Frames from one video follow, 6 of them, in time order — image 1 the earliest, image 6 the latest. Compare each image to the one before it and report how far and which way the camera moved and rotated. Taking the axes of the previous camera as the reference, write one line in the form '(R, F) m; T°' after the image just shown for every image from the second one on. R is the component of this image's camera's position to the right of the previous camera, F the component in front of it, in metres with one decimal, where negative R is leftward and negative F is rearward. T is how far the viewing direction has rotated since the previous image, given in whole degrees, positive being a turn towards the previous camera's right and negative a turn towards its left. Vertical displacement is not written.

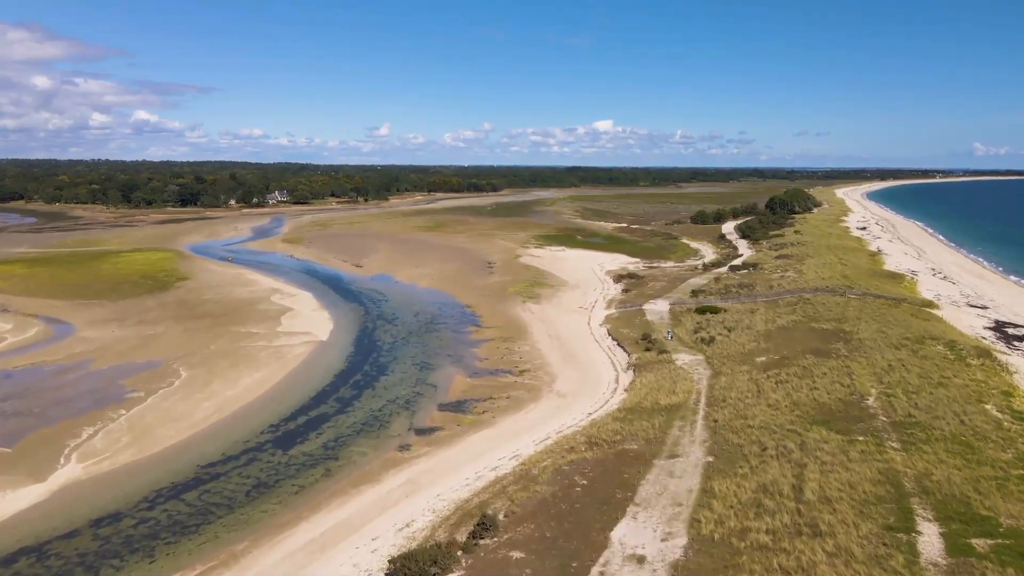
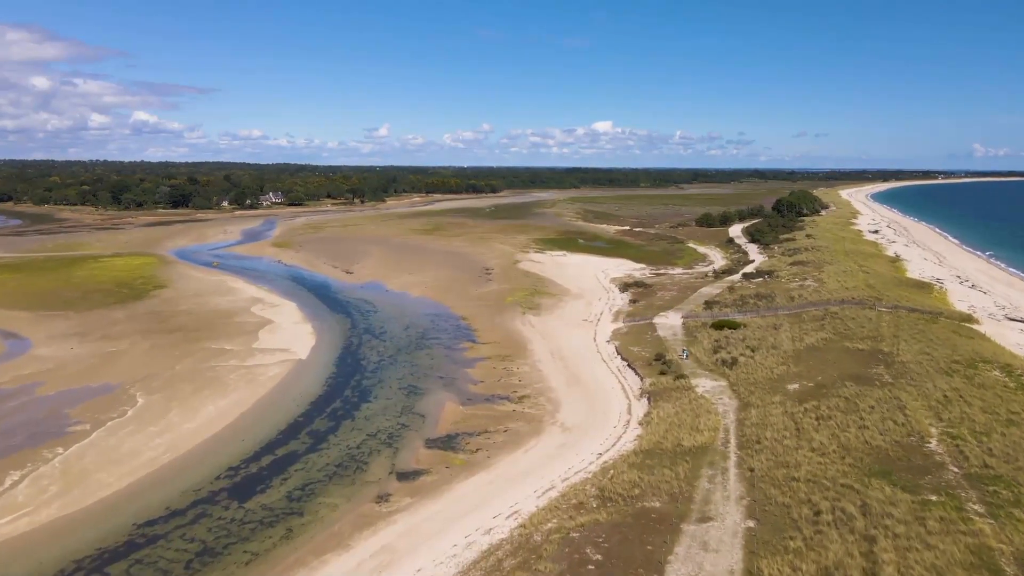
(0.0, +2.6) m; 0°
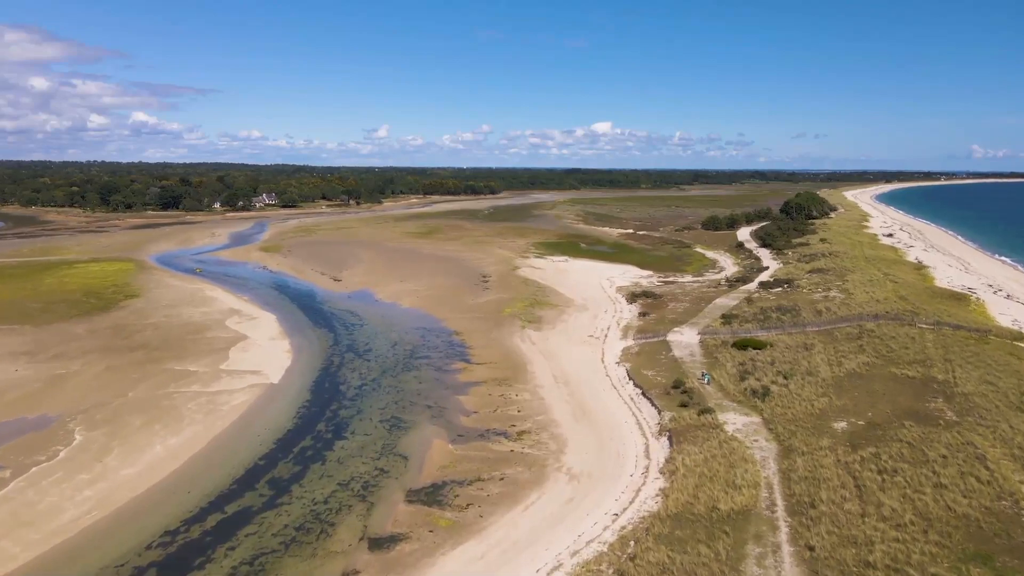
(0.0, +2.8) m; 0°
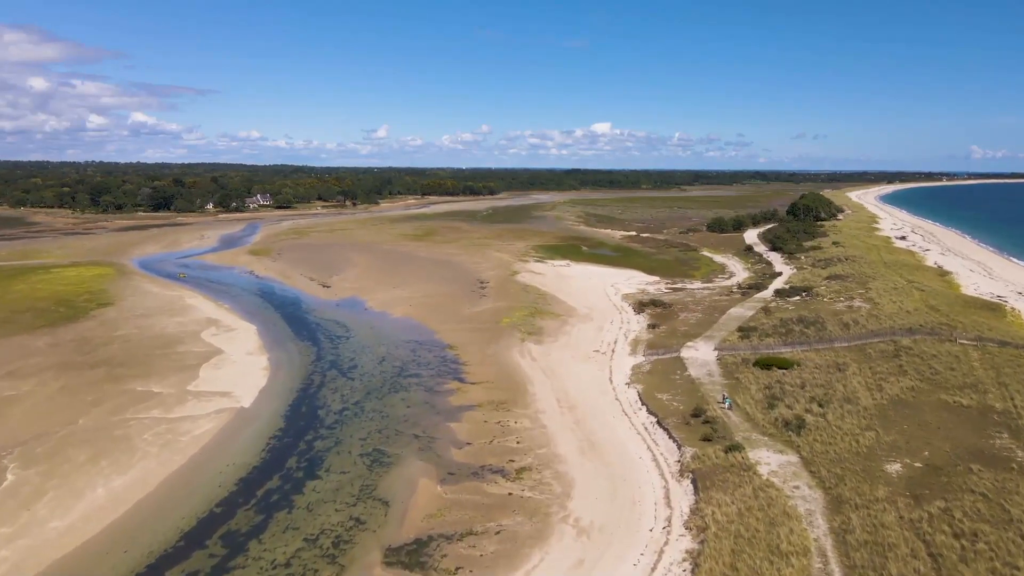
(0.0, +2.3) m; 0°
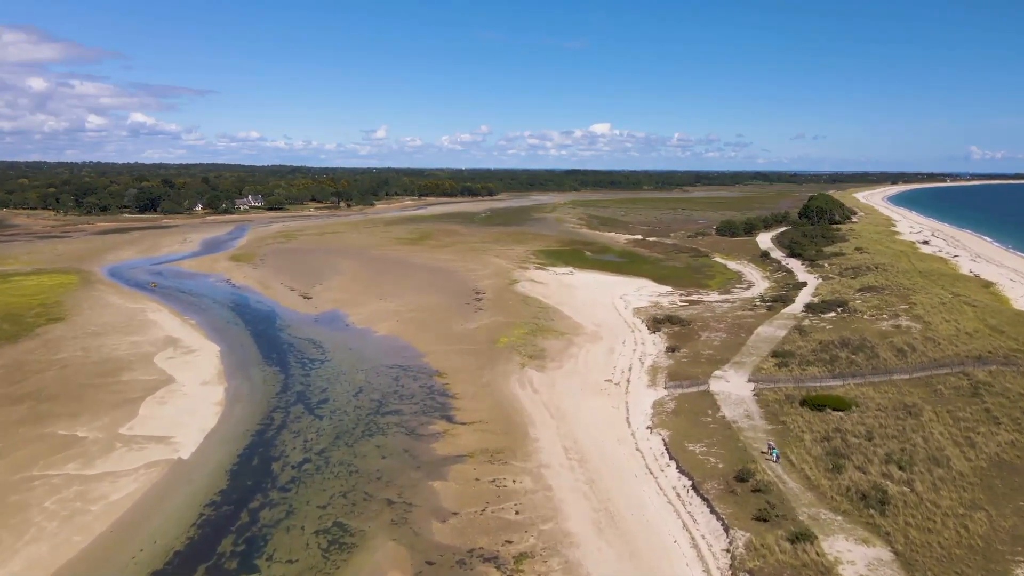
(0.0, +3.6) m; 0°
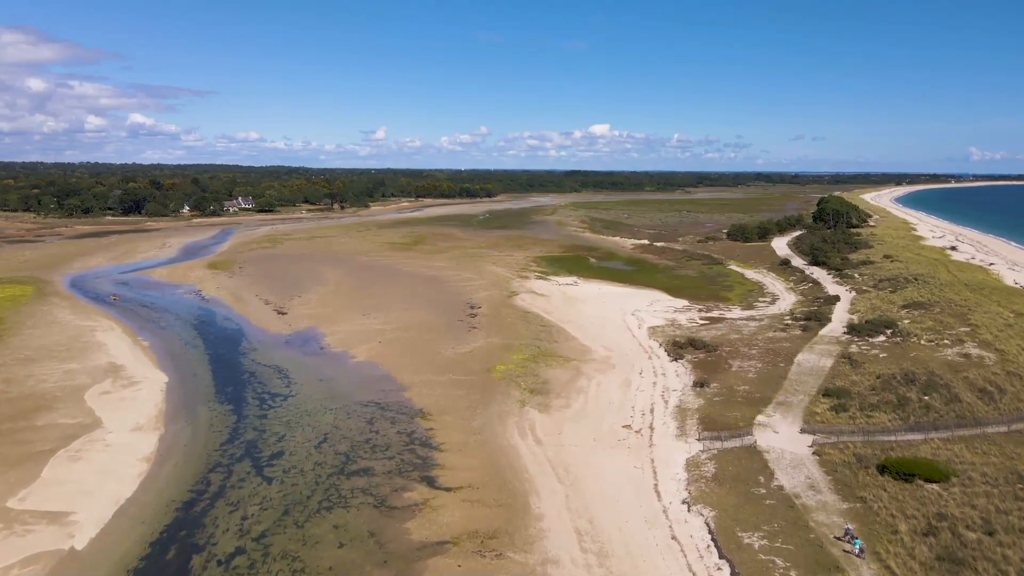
(+0.1, +3.9) m; 0°
